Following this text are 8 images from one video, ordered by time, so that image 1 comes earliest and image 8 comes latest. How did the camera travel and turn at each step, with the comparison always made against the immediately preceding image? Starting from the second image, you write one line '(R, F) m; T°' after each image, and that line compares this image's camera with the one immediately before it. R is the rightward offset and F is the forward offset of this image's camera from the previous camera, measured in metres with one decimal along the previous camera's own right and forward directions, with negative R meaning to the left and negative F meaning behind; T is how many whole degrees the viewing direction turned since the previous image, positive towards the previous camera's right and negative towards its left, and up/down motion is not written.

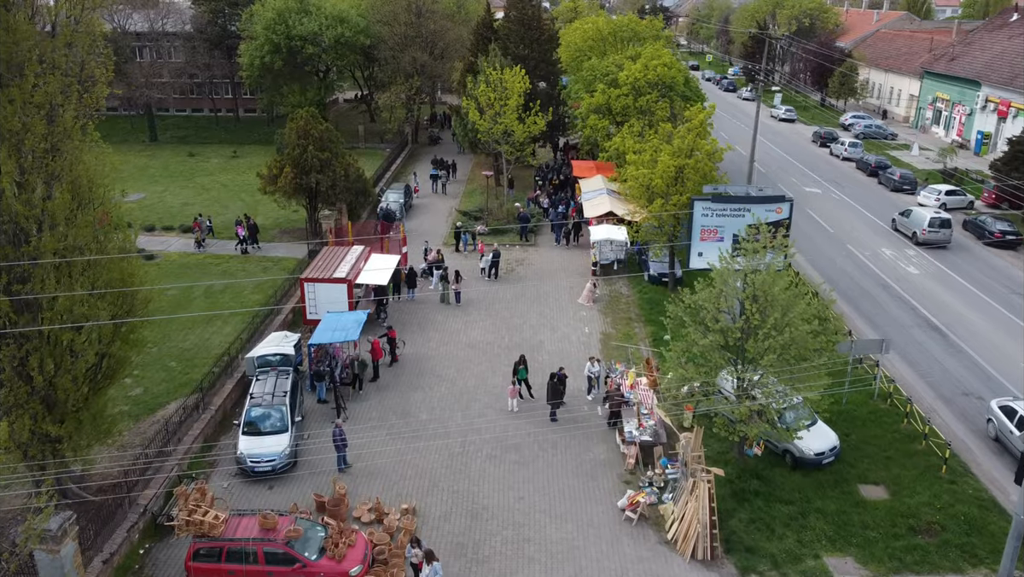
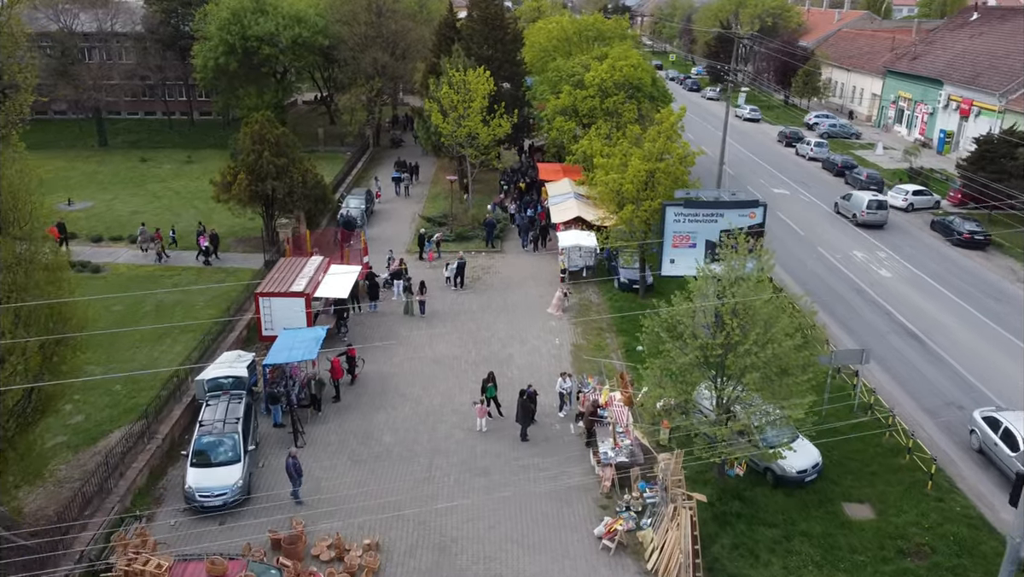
(0.0, +1.0) m; +2°
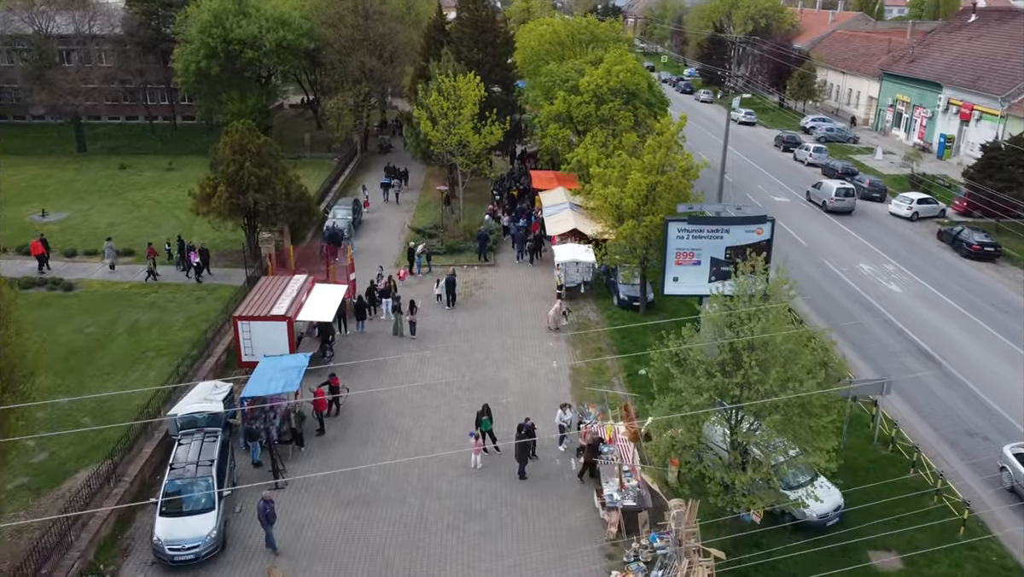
(-0.1, +1.3) m; +1°
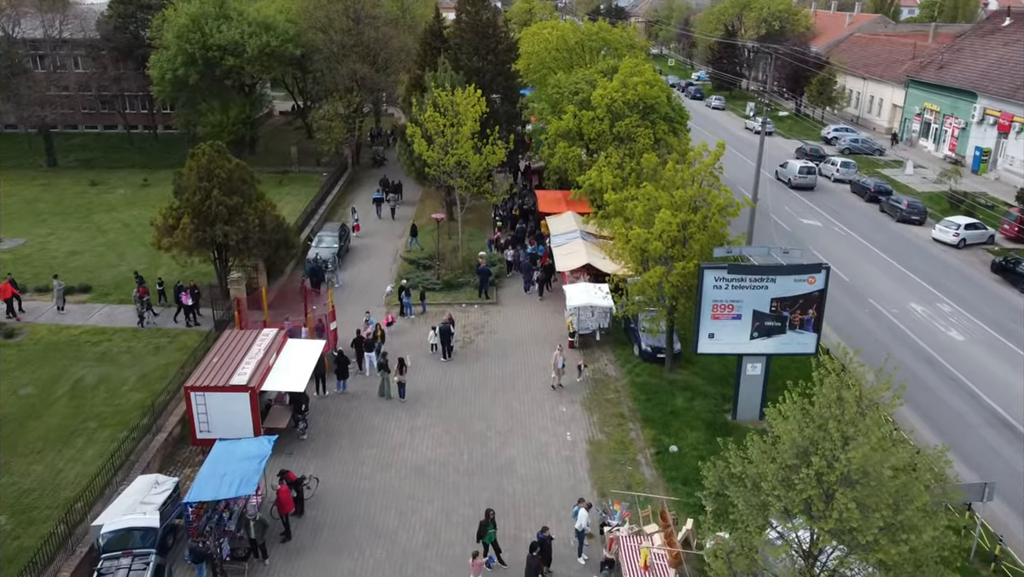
(-0.2, +3.6) m; 0°
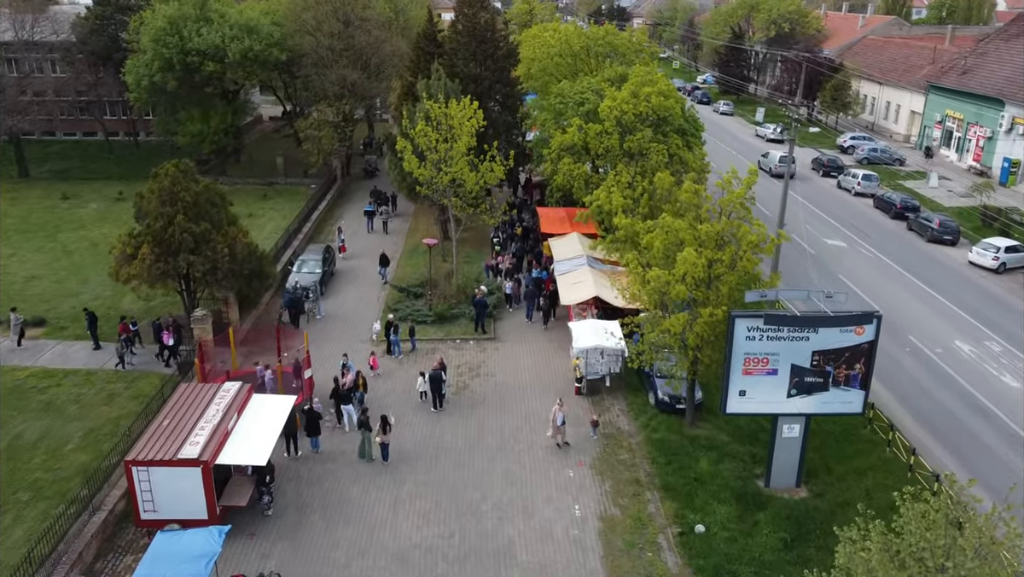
(0.0, +2.7) m; 0°
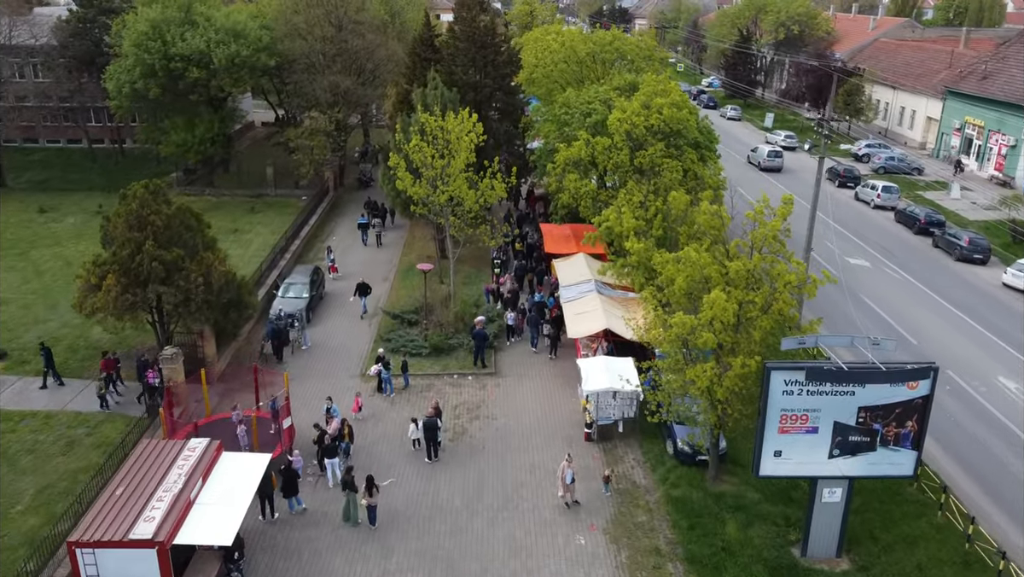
(-0.1, +2.1) m; 0°
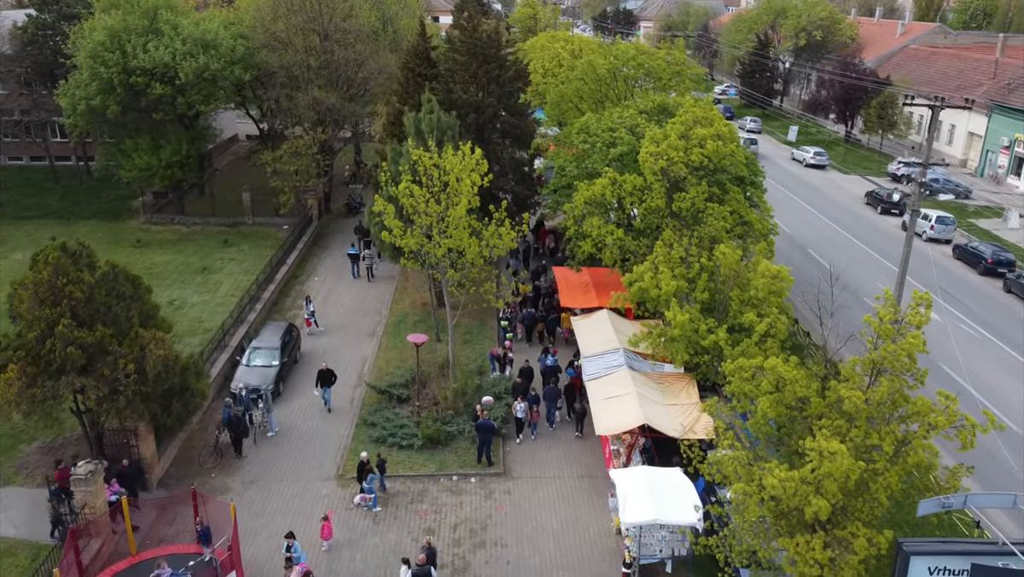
(-0.3, +4.5) m; 0°
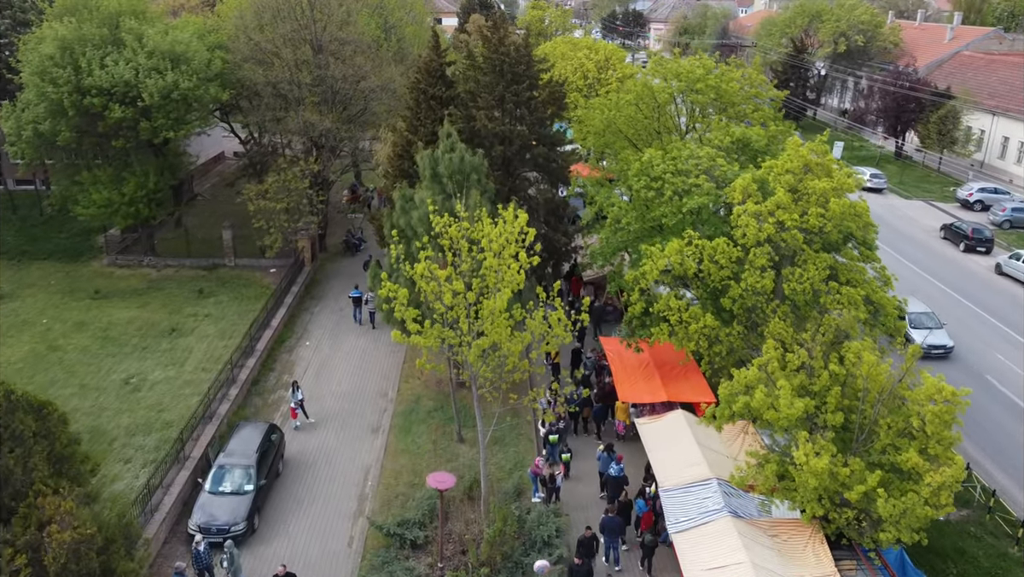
(-1.1, +5.5) m; 0°
